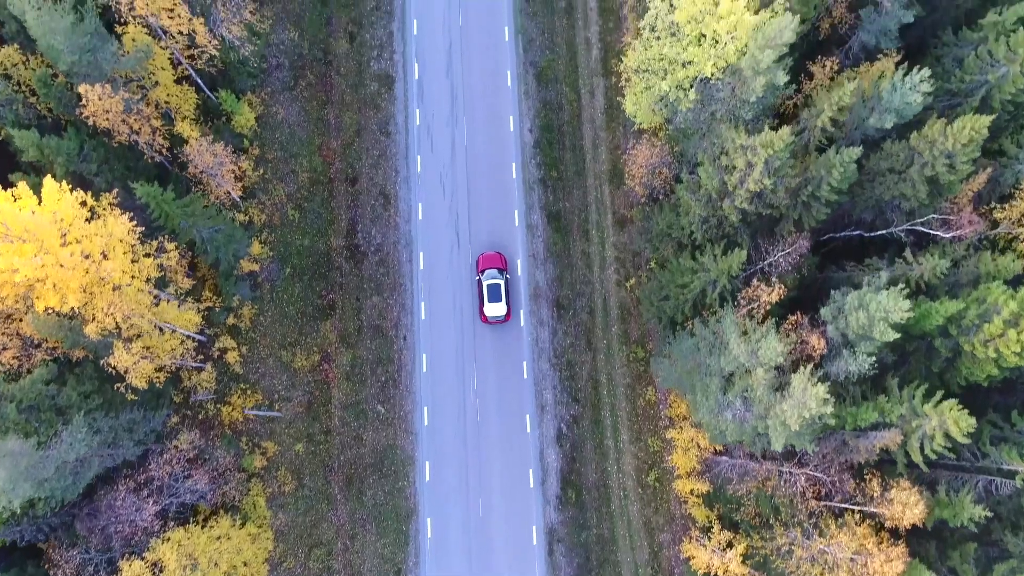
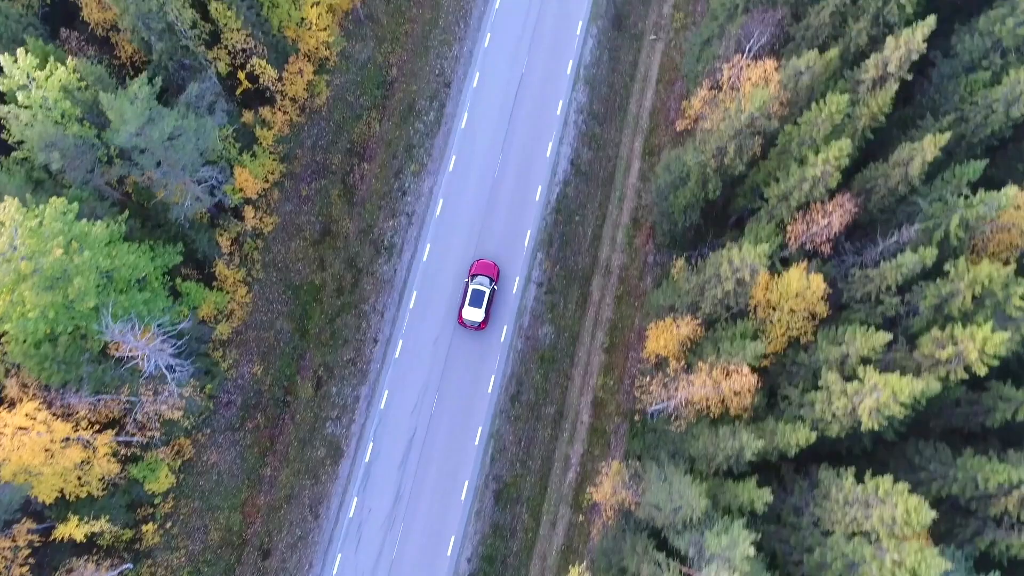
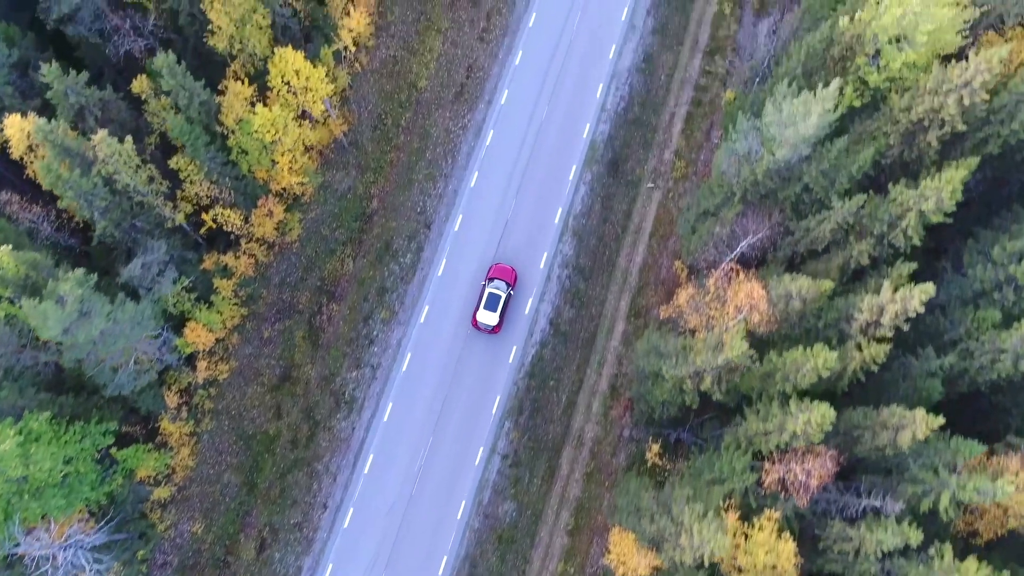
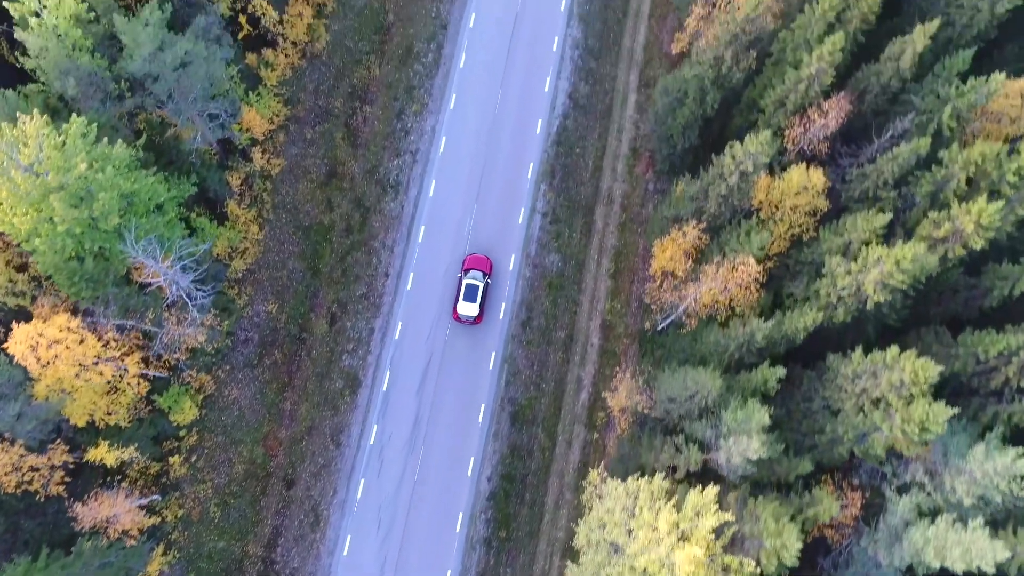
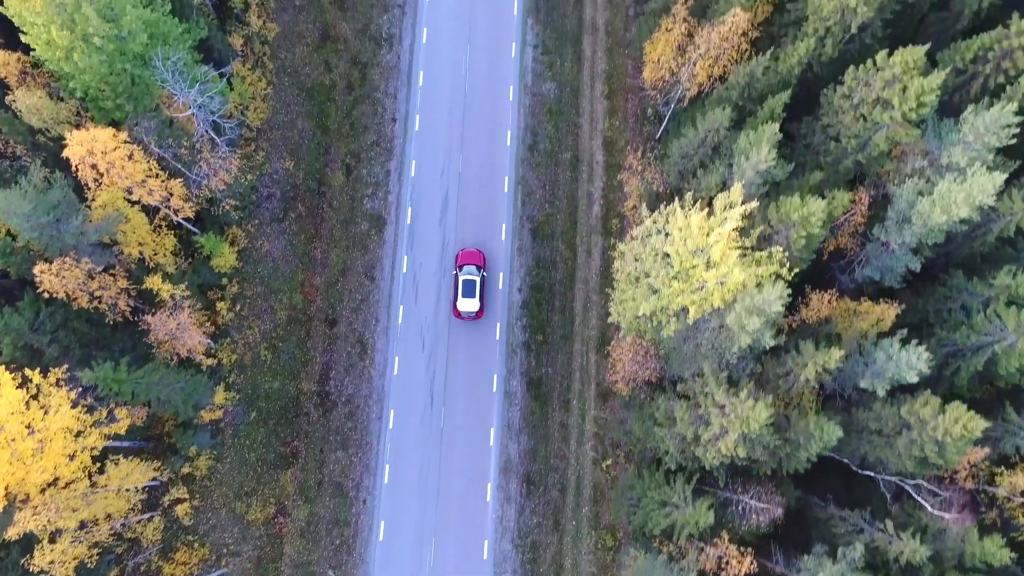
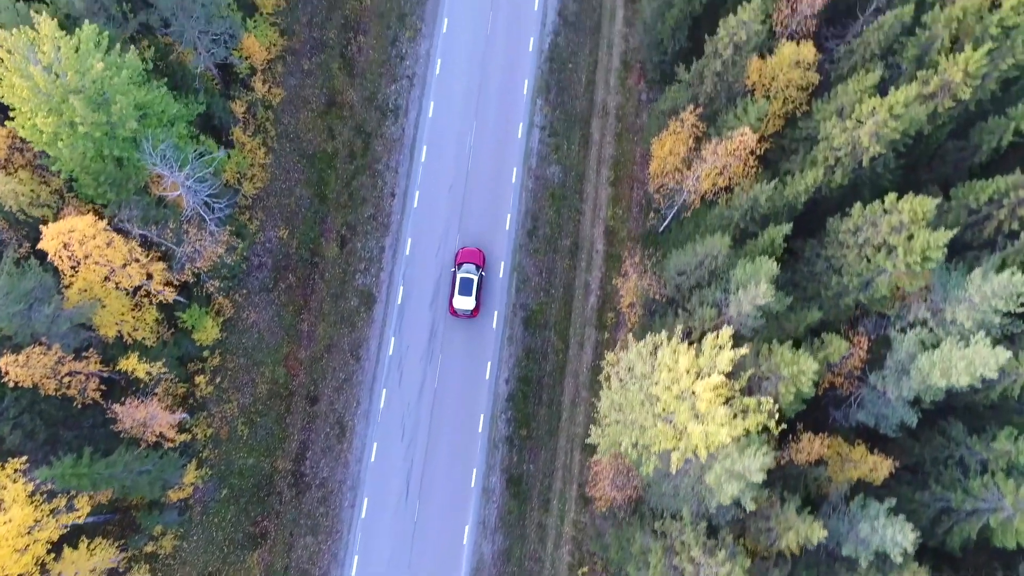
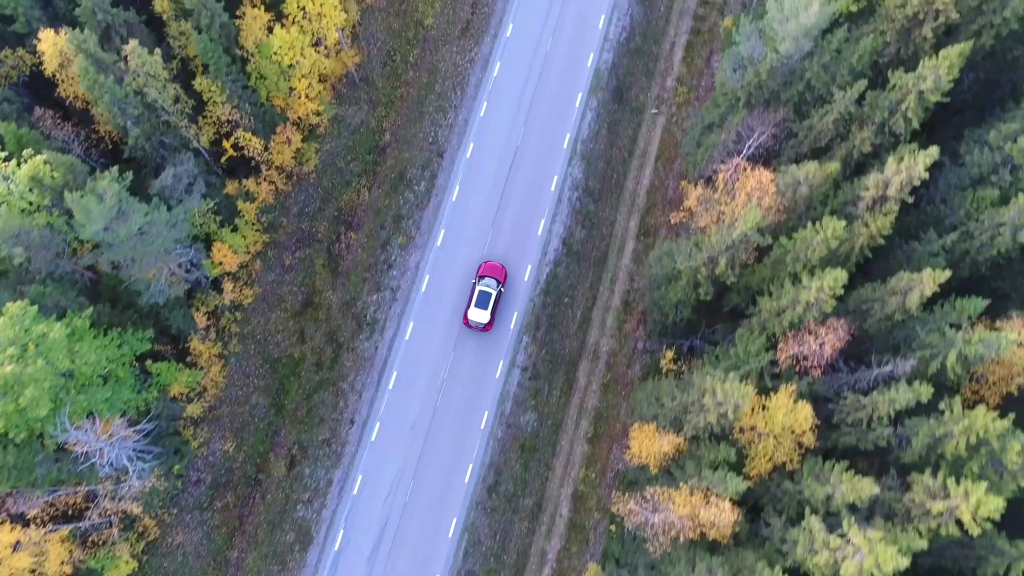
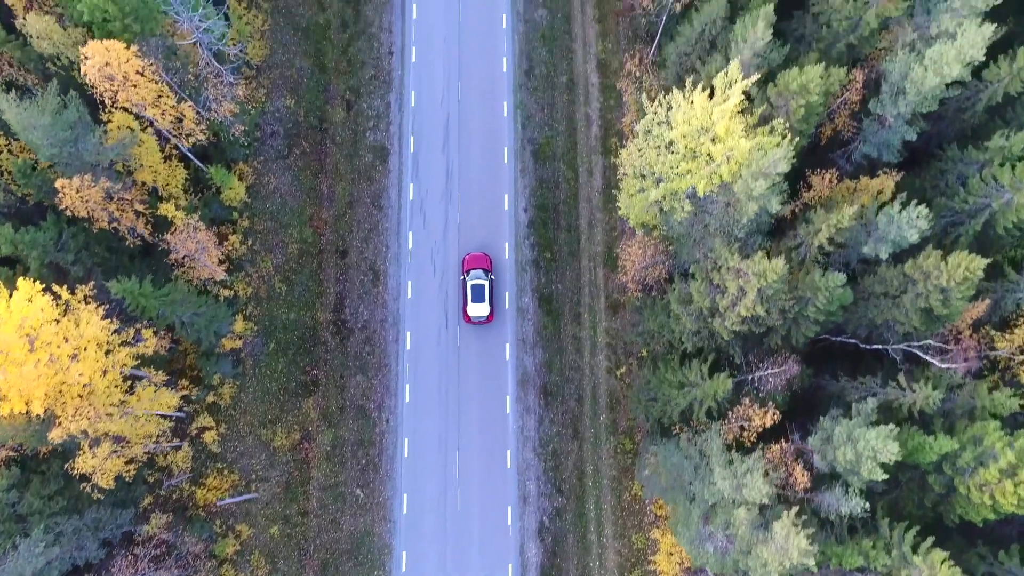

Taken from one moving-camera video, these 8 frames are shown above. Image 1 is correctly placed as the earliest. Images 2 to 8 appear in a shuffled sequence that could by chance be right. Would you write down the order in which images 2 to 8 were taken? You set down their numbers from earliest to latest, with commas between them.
8, 5, 6, 4, 2, 7, 3
